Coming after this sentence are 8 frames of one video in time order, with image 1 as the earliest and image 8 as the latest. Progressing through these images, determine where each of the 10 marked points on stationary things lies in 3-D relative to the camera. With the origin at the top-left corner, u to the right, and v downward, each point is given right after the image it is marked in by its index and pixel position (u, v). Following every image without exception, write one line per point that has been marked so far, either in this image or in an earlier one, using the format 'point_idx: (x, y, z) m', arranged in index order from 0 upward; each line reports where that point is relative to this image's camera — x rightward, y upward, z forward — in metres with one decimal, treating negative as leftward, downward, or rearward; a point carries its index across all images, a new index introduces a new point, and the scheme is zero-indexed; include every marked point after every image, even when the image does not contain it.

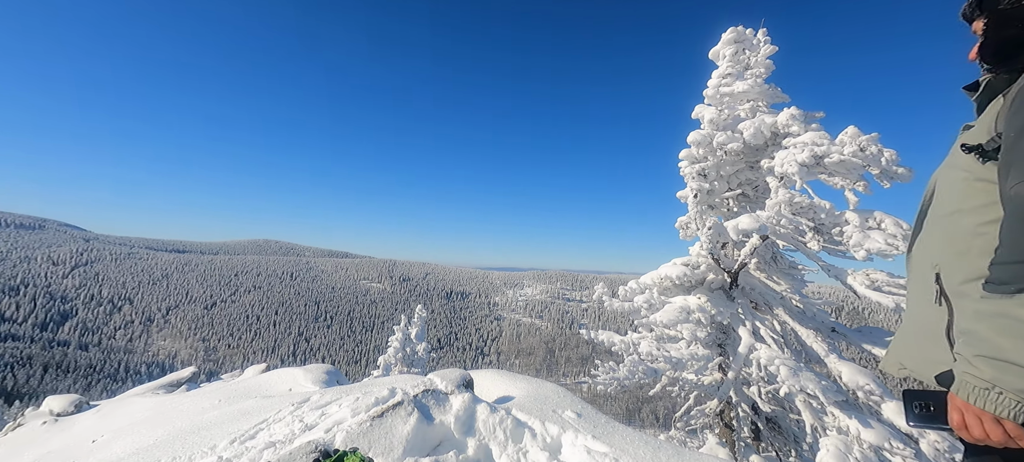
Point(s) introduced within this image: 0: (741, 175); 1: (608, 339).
0: (+5.6, +1.4, +10.7) m
1: (+2.5, -2.9, +11.9) m
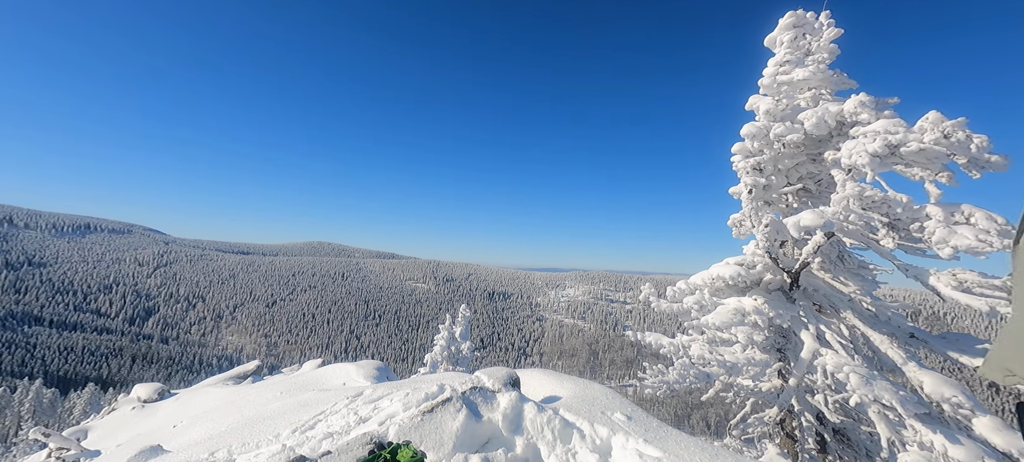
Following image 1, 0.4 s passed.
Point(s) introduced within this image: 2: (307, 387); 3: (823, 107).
0: (+6.7, +1.4, +10.1) m
1: (+3.7, -2.9, +11.6) m
2: (-9.0, -6.9, +19.6) m
3: (+6.5, +2.6, +9.2) m
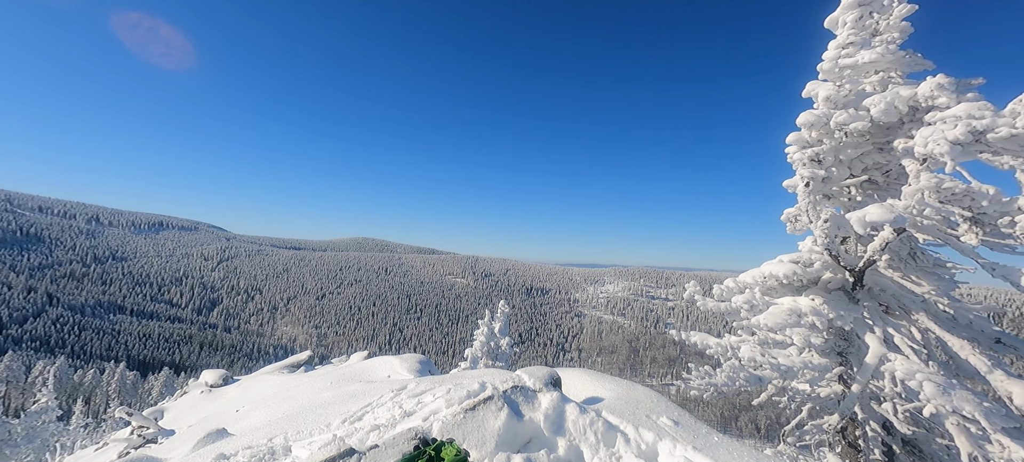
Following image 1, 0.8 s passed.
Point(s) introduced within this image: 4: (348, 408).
0: (+7.5, +1.5, +9.3) m
1: (+4.8, -2.8, +11.1) m
2: (-7.2, -6.7, +20.2) m
3: (+7.3, +2.7, +8.4) m
4: (-4.7, -5.1, +12.8) m
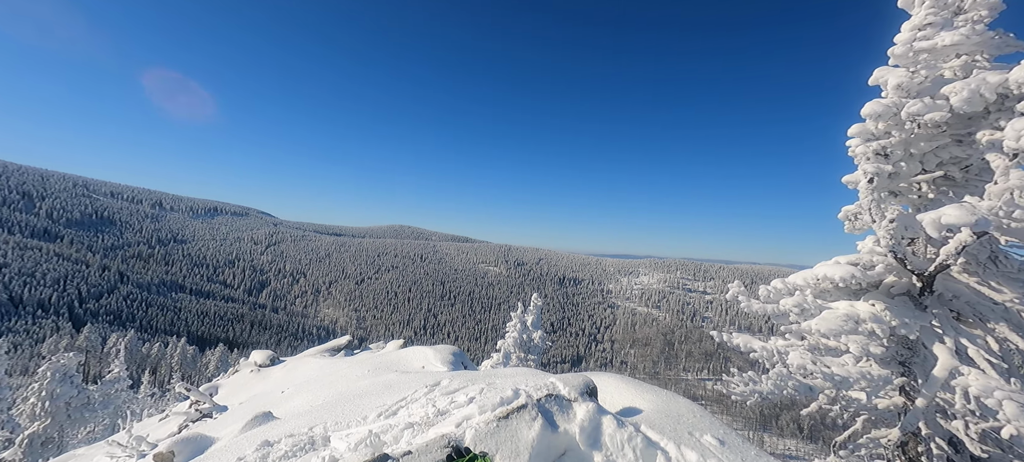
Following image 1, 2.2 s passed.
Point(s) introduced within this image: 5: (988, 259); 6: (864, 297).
0: (+8.2, +1.5, +8.4) m
1: (+5.6, -2.7, +10.5) m
2: (-5.7, -6.4, +20.6) m
3: (+7.9, +2.6, +7.5) m
4: (-3.8, -5.0, +13.0) m
5: (+9.8, -0.6, +9.1) m
6: (+8.0, -1.5, +10.0) m
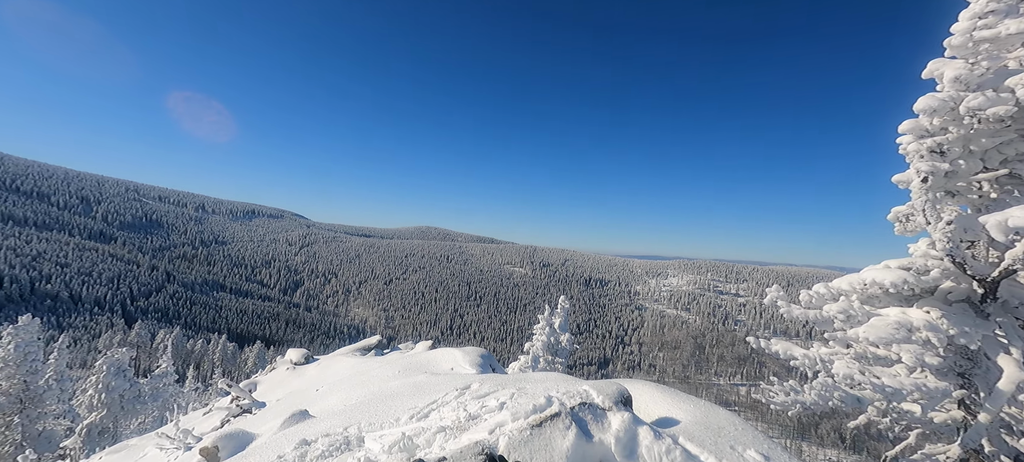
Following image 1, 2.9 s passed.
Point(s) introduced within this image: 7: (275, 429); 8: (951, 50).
0: (+8.8, +1.5, +7.8) m
1: (+6.3, -2.8, +10.0) m
2: (-4.4, -6.5, +20.7) m
3: (+8.4, +2.6, +6.9) m
4: (-2.9, -5.1, +13.0) m
5: (+10.4, -0.6, +8.4) m
6: (+8.6, -1.5, +9.4) m
7: (-8.7, -7.3, +16.3) m
8: (+7.8, +3.2, +7.8) m
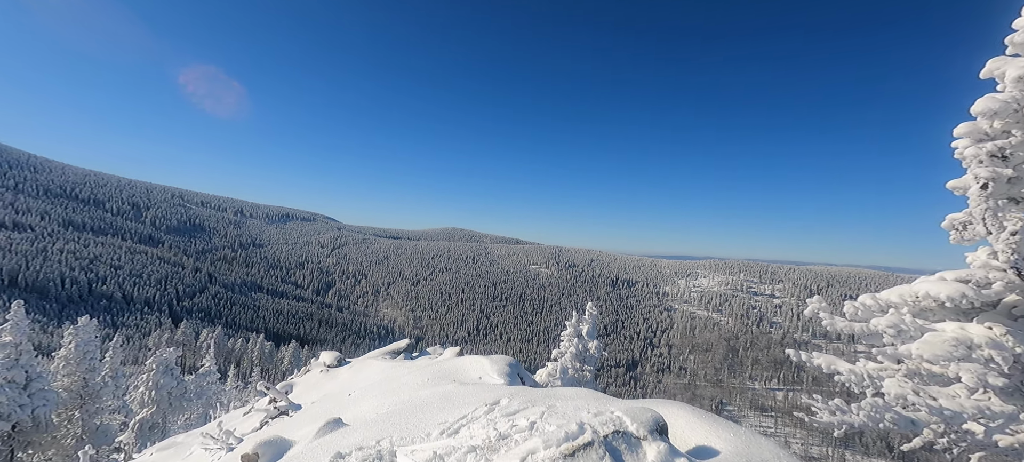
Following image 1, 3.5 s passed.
0: (+9.3, +1.3, +7.2) m
1: (+6.9, -3.0, +9.5) m
2: (-3.1, -6.9, +20.8) m
3: (+8.8, +2.4, +6.3) m
4: (-2.0, -5.4, +13.0) m
5: (+10.9, -0.8, +7.6) m
6: (+9.2, -1.7, +8.7) m
7: (-7.6, -7.8, +16.5) m
8: (+8.2, +3.0, +7.2) m
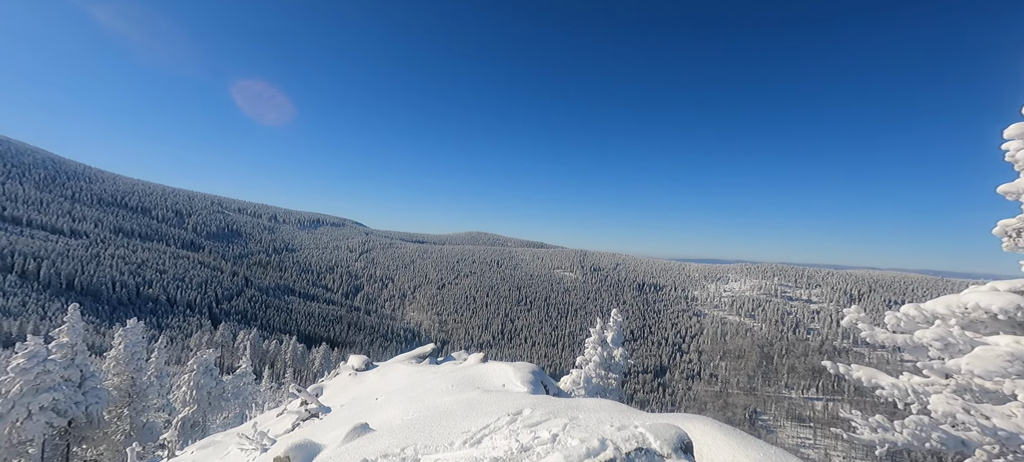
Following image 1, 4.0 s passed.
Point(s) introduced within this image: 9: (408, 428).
0: (+9.5, +1.2, +6.6) m
1: (+7.4, -3.2, +9.0) m
2: (-1.9, -7.2, +20.8) m
3: (+9.1, +2.3, +5.7) m
4: (-1.3, -5.7, +13.0) m
5: (+11.2, -0.9, +6.9) m
6: (+9.6, -1.9, +8.1) m
7: (-6.7, -8.1, +16.8) m
8: (+8.5, +2.9, +6.7) m
9: (-3.5, -6.5, +14.4) m
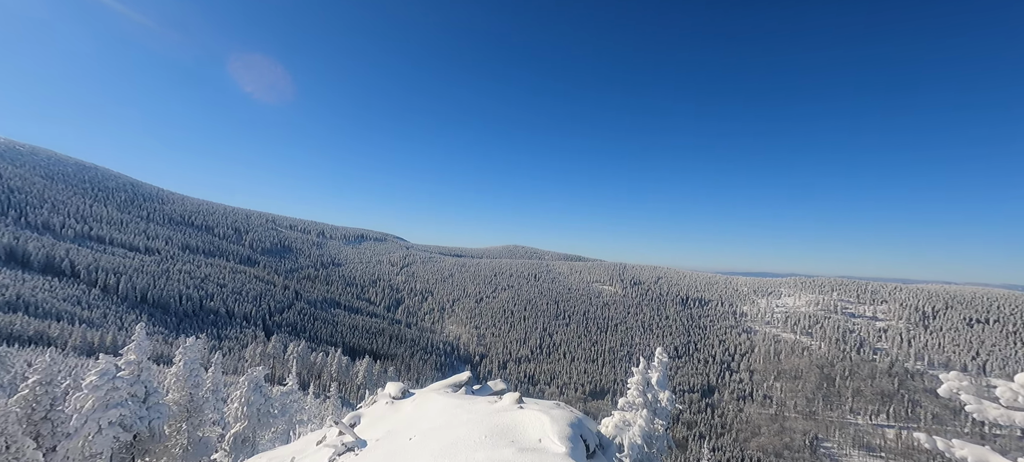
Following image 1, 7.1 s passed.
0: (+9.8, +0.2, +4.8) m
1: (+8.0, -4.3, +7.2) m
2: (-0.3, -9.0, +19.5) m
3: (+9.2, +1.3, +4.0) m
4: (-0.3, -7.3, +11.8) m
5: (+11.5, -1.8, +4.9) m
6: (+10.1, -2.9, +6.2) m
7: (-5.3, -10.0, +15.9) m
8: (+8.7, +1.8, +5.0) m
9: (-2.4, -8.2, +13.4) m
